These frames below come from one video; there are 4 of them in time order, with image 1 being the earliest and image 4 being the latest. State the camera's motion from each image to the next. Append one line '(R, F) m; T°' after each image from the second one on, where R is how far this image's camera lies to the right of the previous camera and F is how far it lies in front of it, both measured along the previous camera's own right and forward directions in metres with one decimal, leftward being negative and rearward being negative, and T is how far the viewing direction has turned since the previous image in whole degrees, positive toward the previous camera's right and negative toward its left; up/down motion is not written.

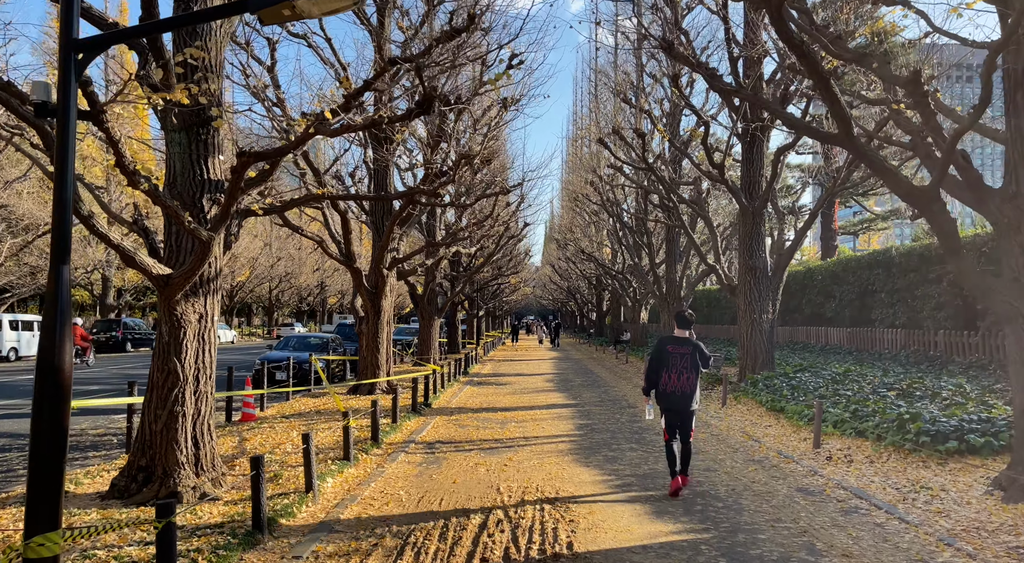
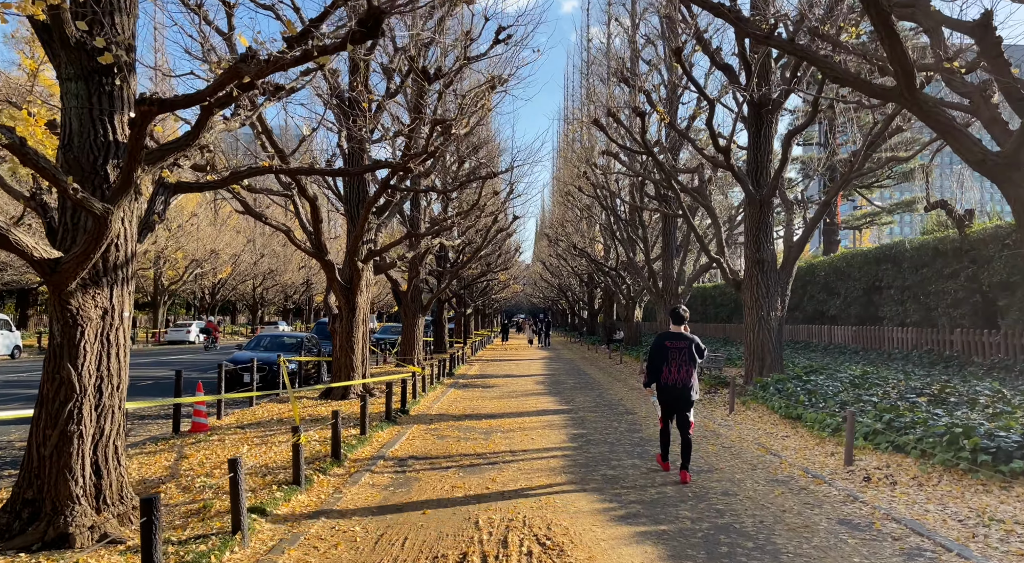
(+0.1, +1.2) m; +1°
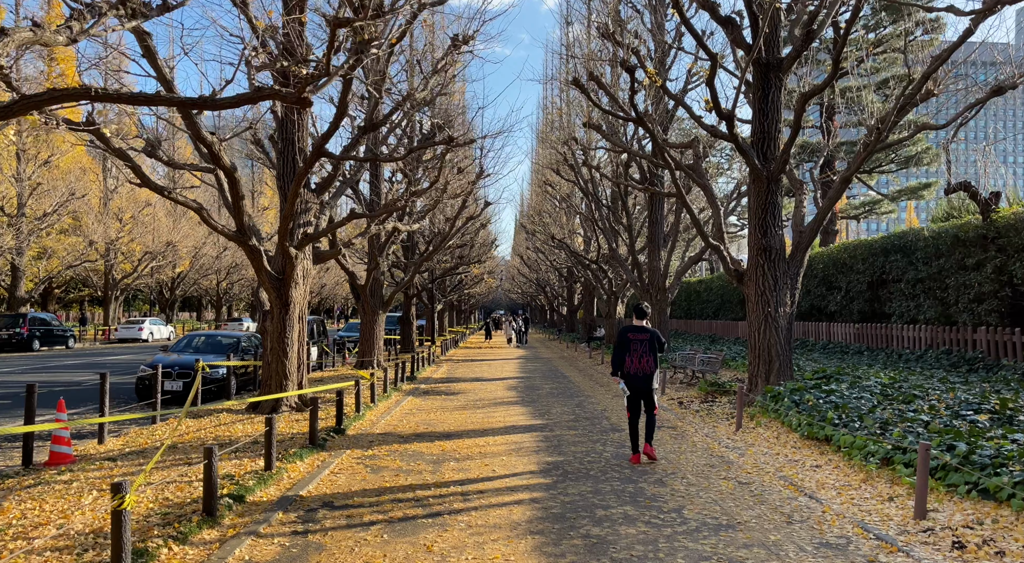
(+0.2, +2.0) m; +2°
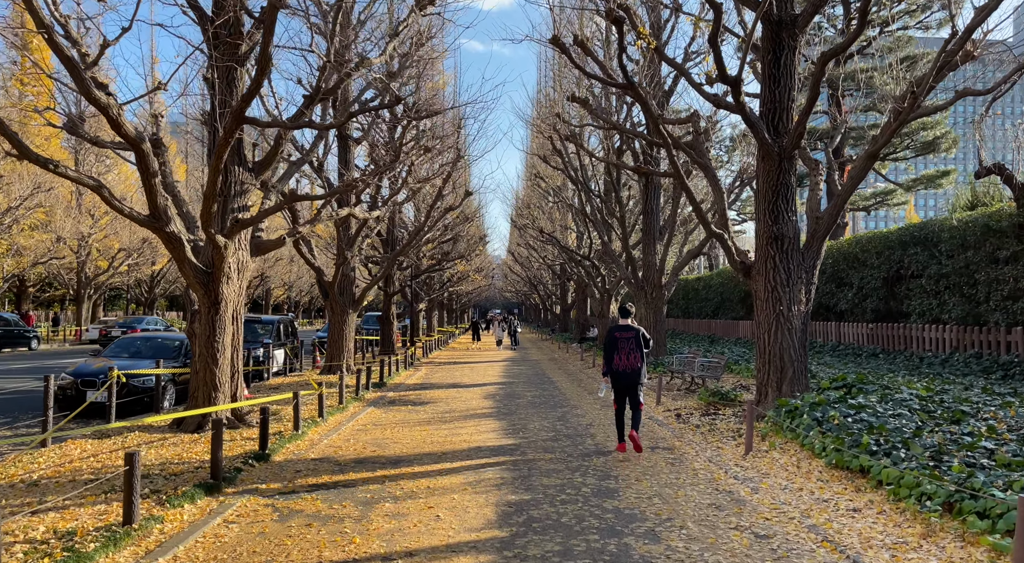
(+0.4, +1.6) m; 0°
